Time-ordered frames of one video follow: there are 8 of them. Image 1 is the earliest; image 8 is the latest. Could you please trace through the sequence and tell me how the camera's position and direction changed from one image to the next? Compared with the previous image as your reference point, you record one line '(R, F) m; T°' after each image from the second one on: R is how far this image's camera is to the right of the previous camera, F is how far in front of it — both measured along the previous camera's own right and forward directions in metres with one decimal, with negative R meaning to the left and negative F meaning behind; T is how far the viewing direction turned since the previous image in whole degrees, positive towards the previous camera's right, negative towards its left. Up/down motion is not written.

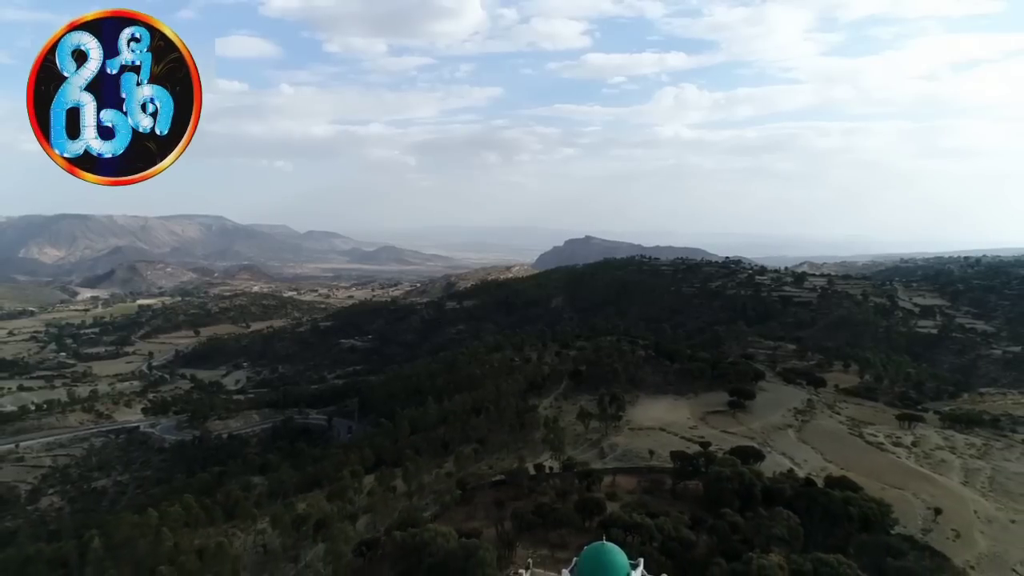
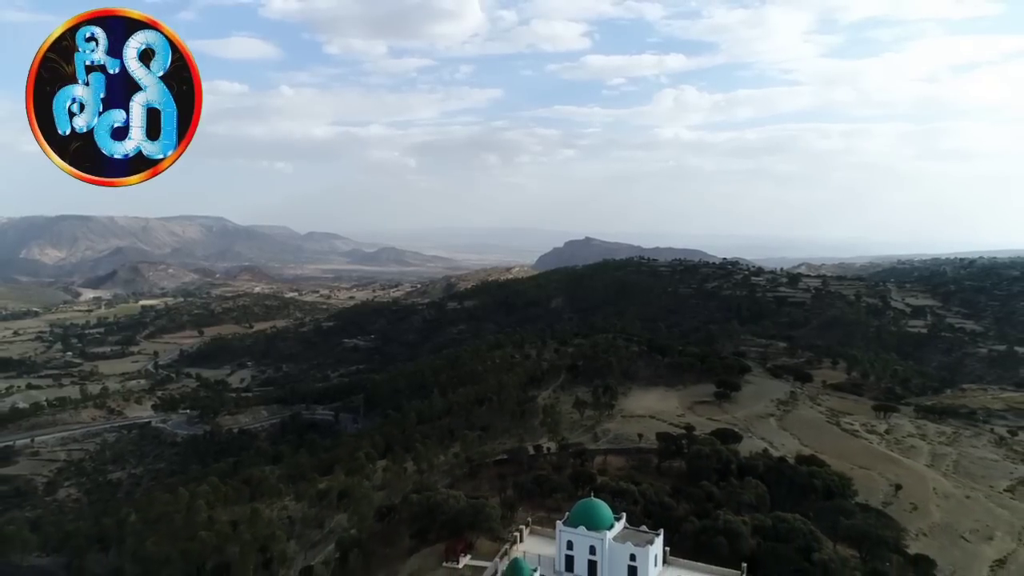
(-0.1, -2.5) m; 0°
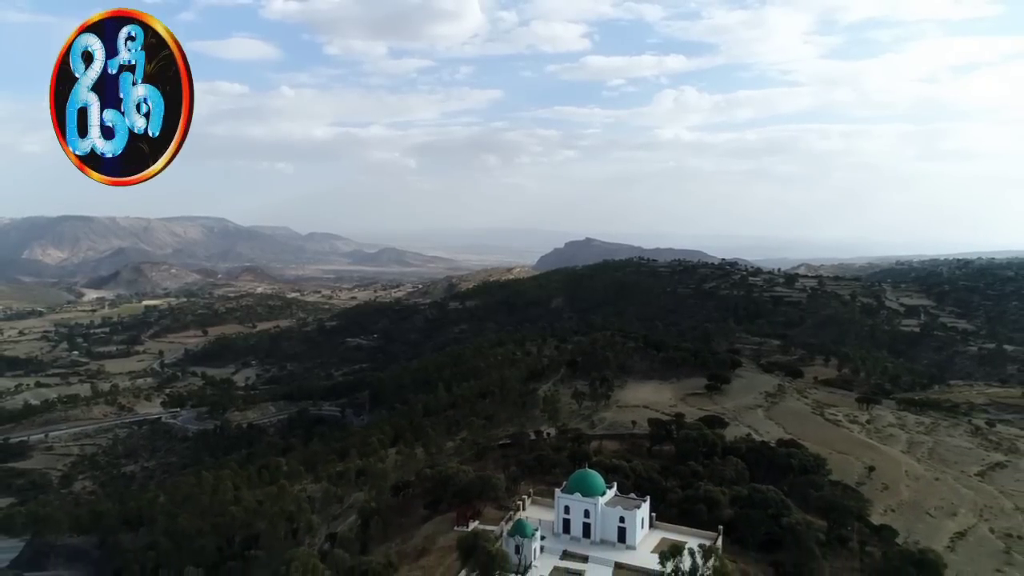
(-0.1, -2.1) m; 0°
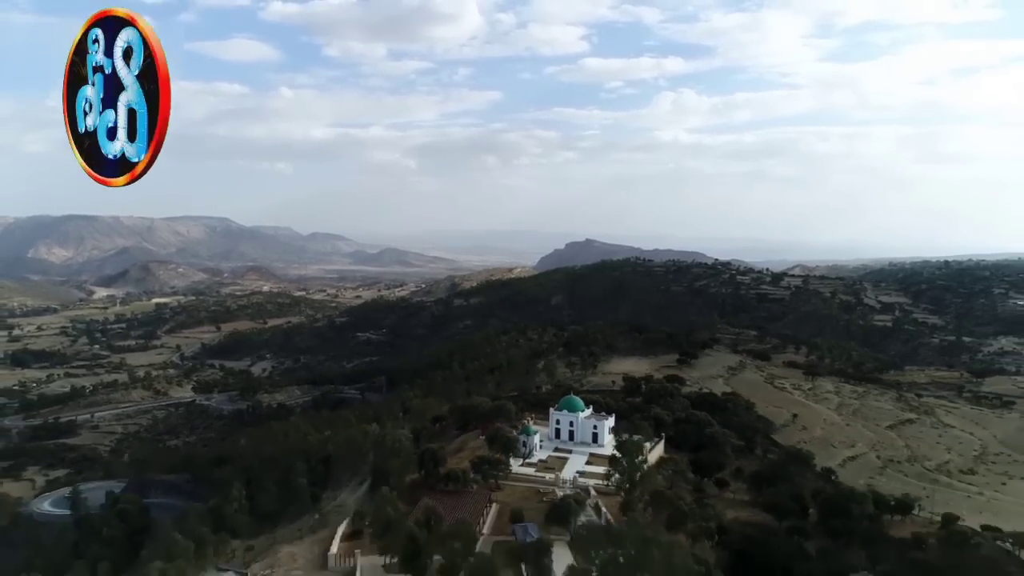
(-0.4, -8.2) m; 0°
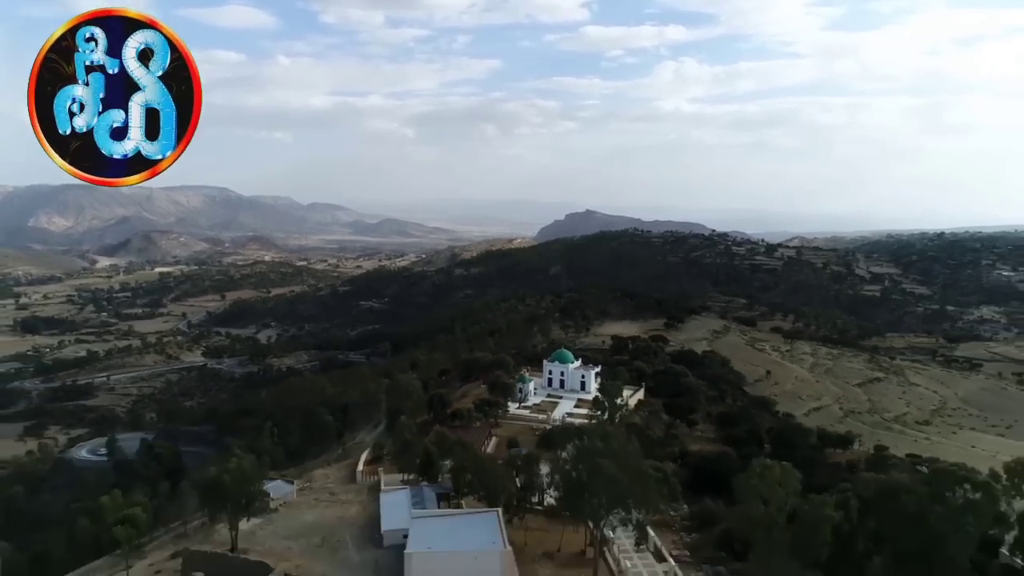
(+0.1, -3.1) m; 0°
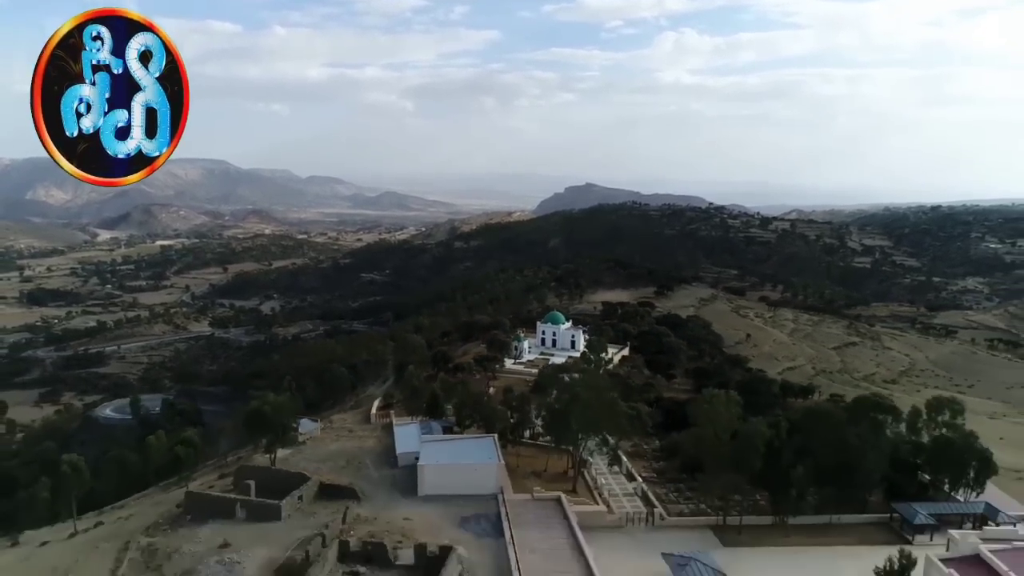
(+0.2, -2.6) m; 0°
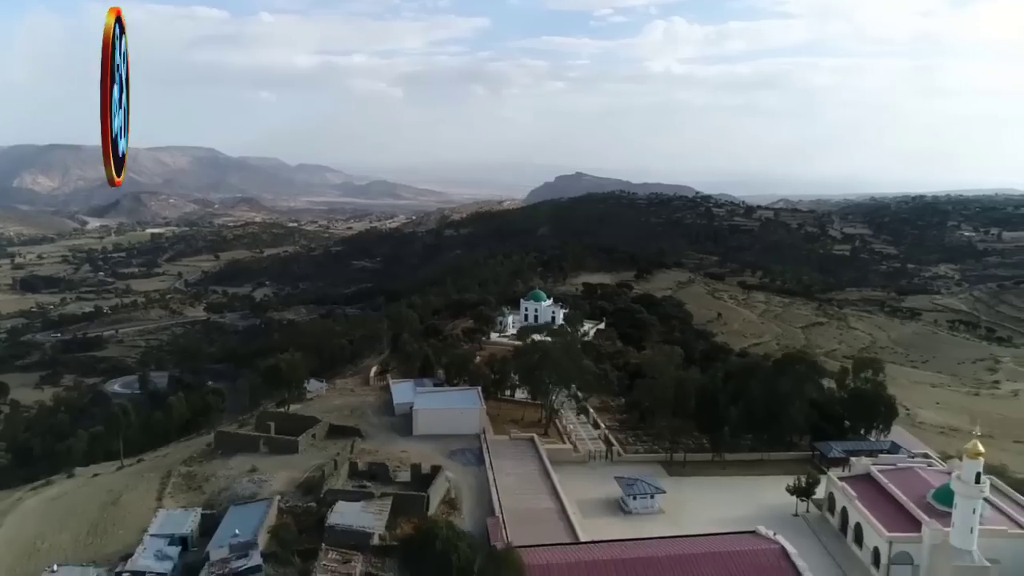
(+0.3, -2.8) m; +1°
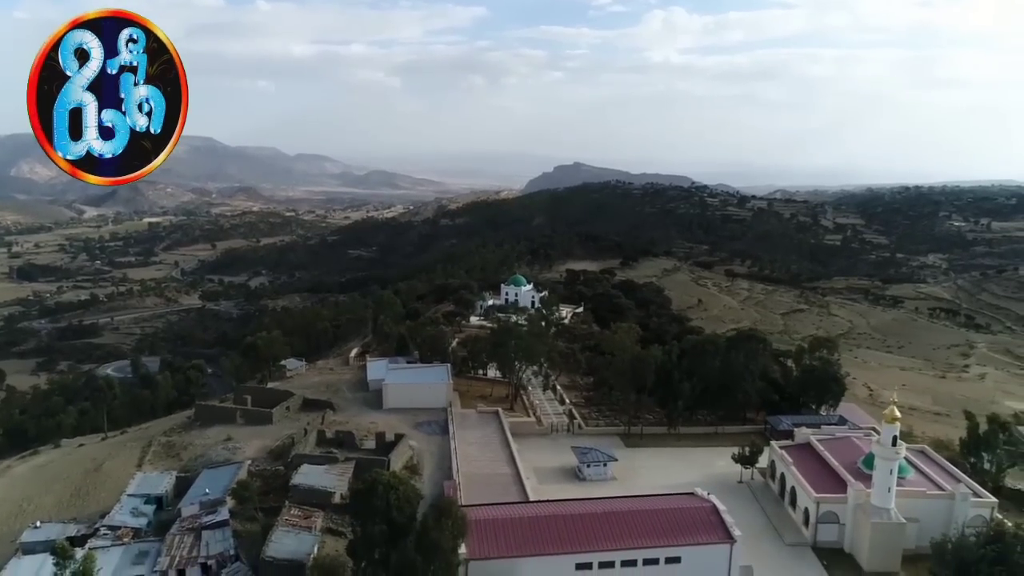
(+1.0, -0.9) m; 0°
